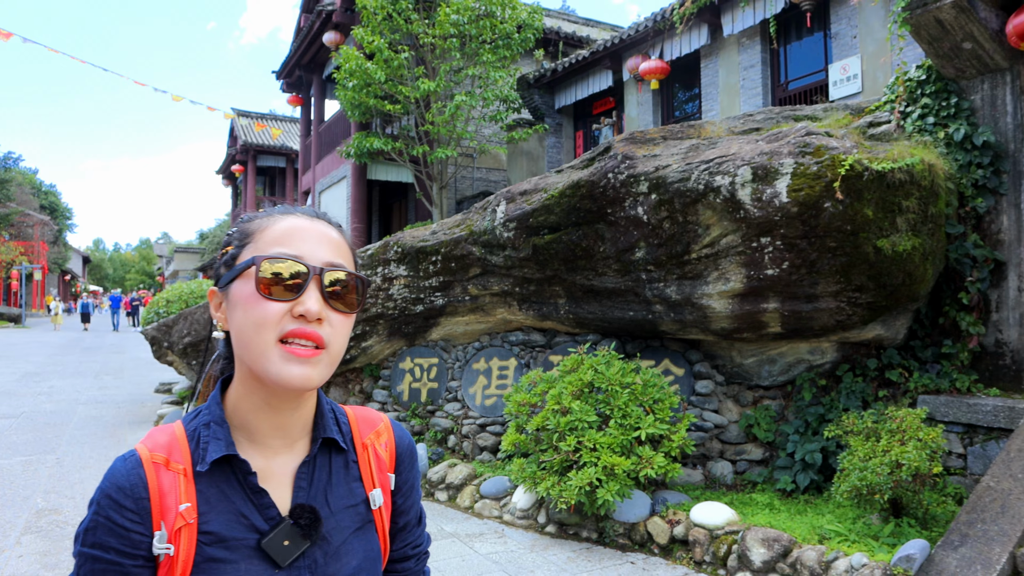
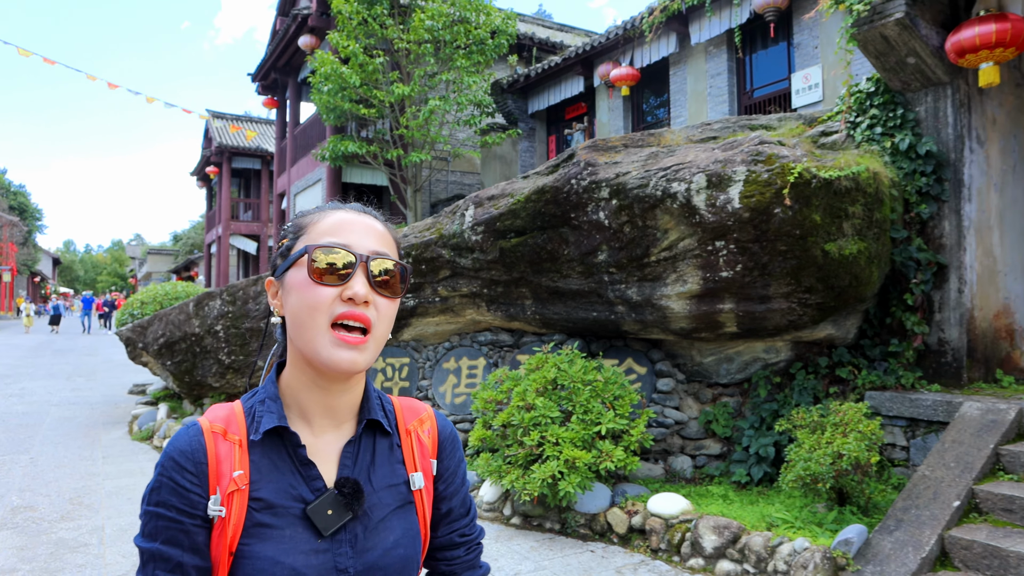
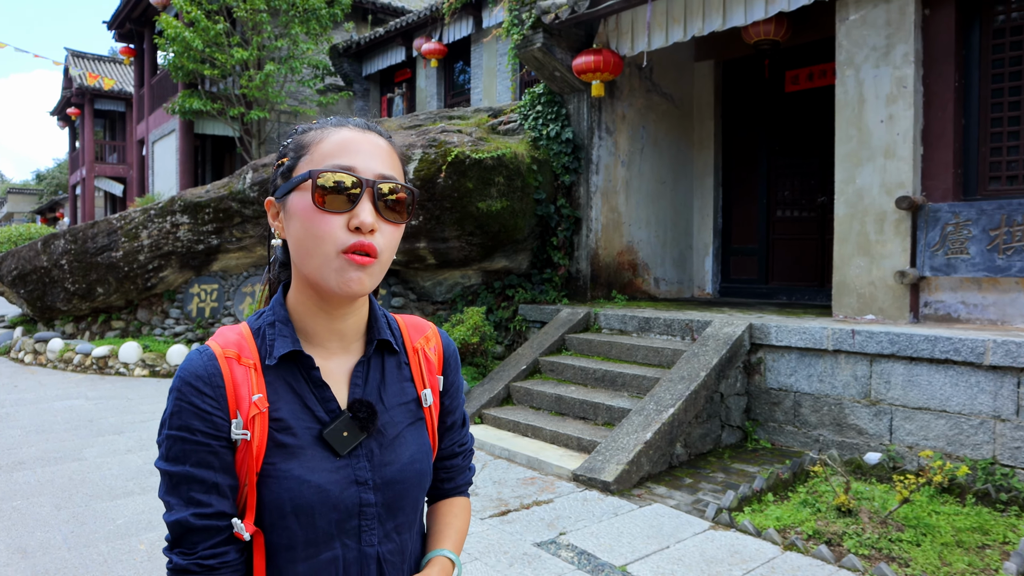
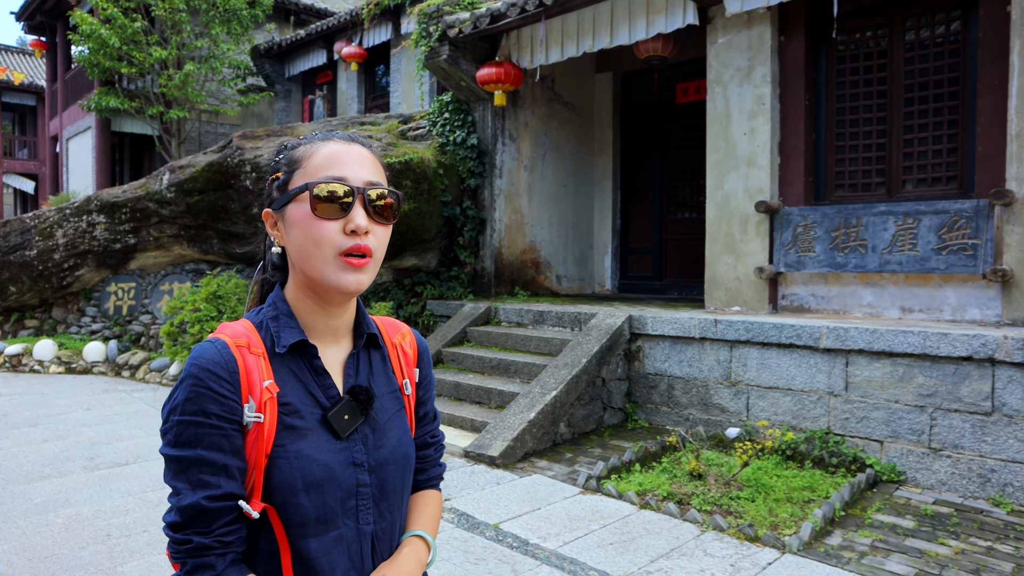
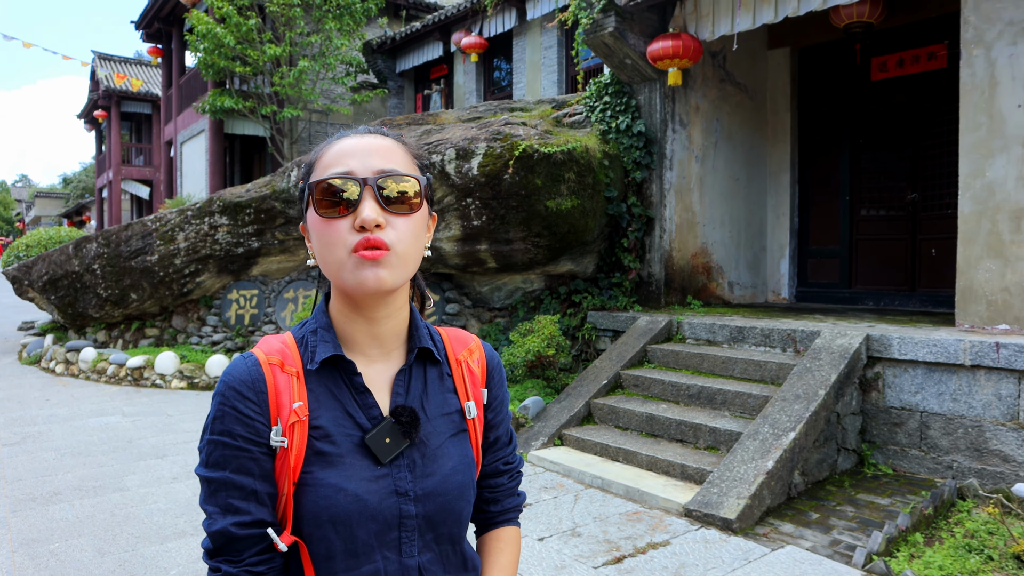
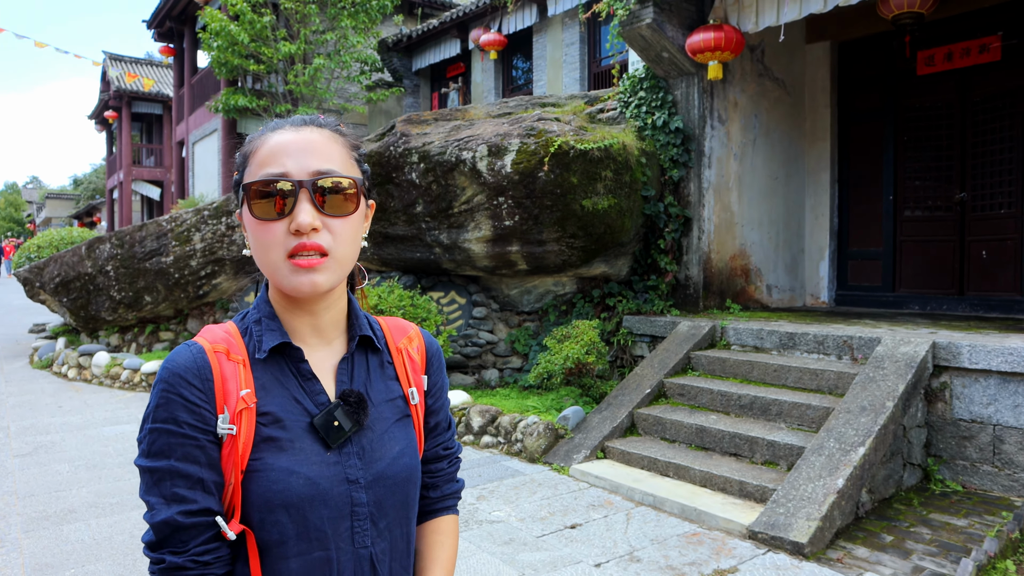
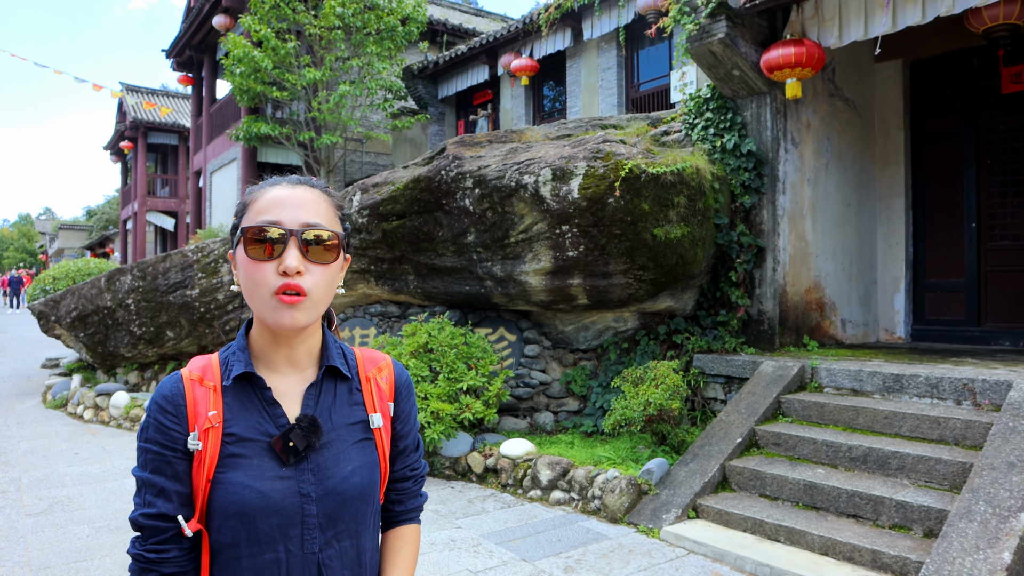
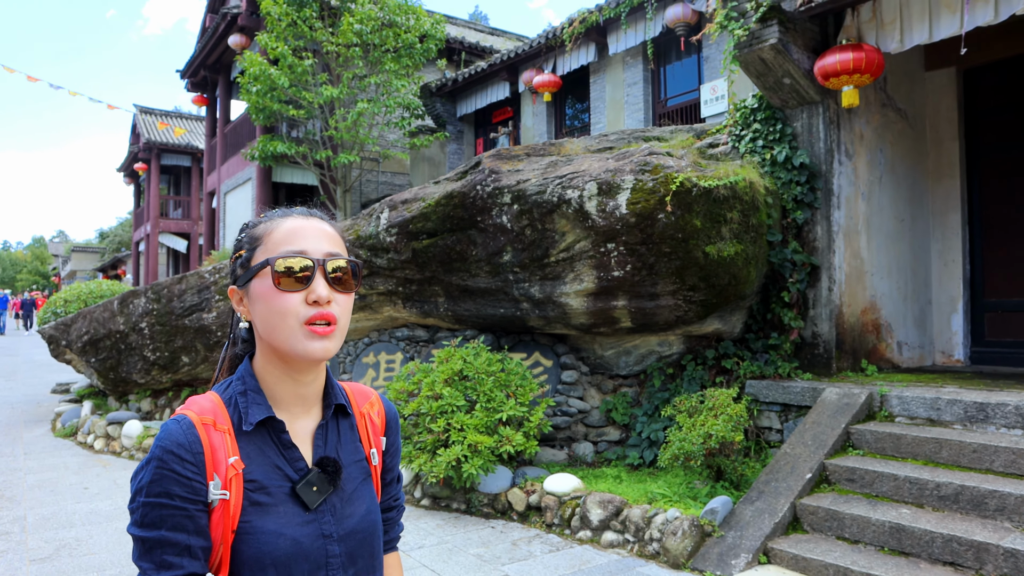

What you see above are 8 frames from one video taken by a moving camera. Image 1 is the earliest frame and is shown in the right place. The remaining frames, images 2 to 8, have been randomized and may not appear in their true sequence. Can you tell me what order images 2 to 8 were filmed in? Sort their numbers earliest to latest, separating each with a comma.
2, 8, 7, 6, 5, 3, 4
